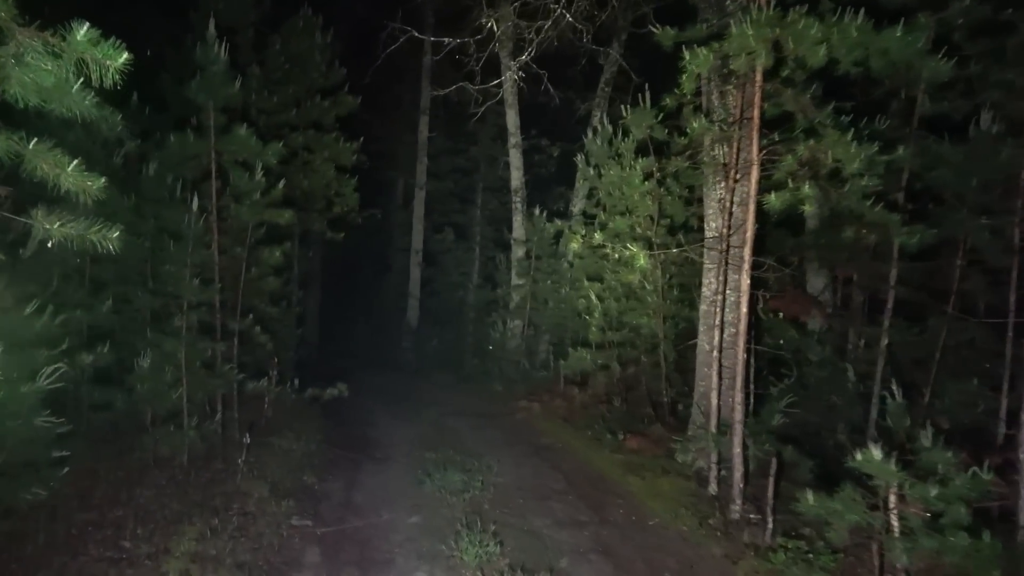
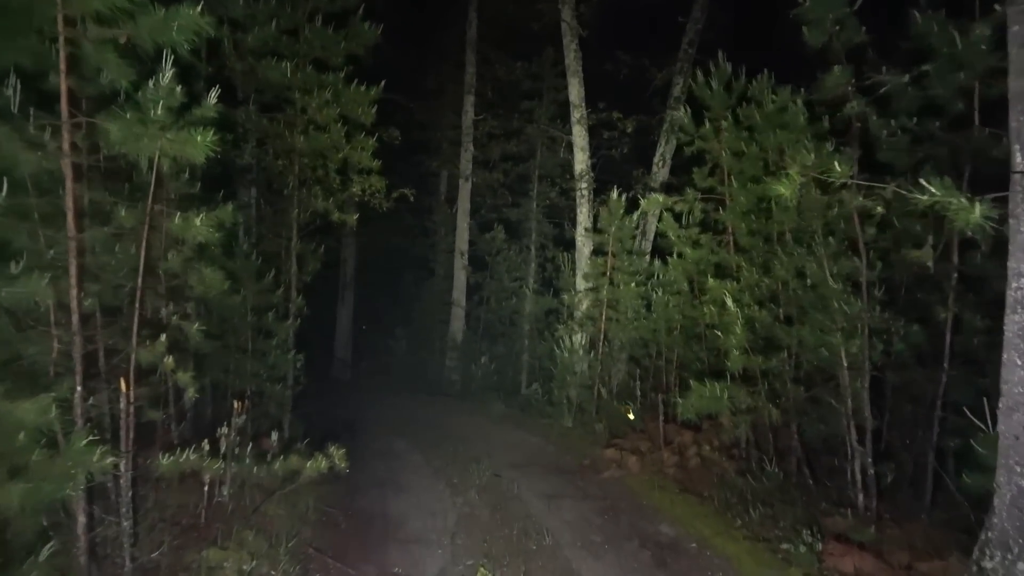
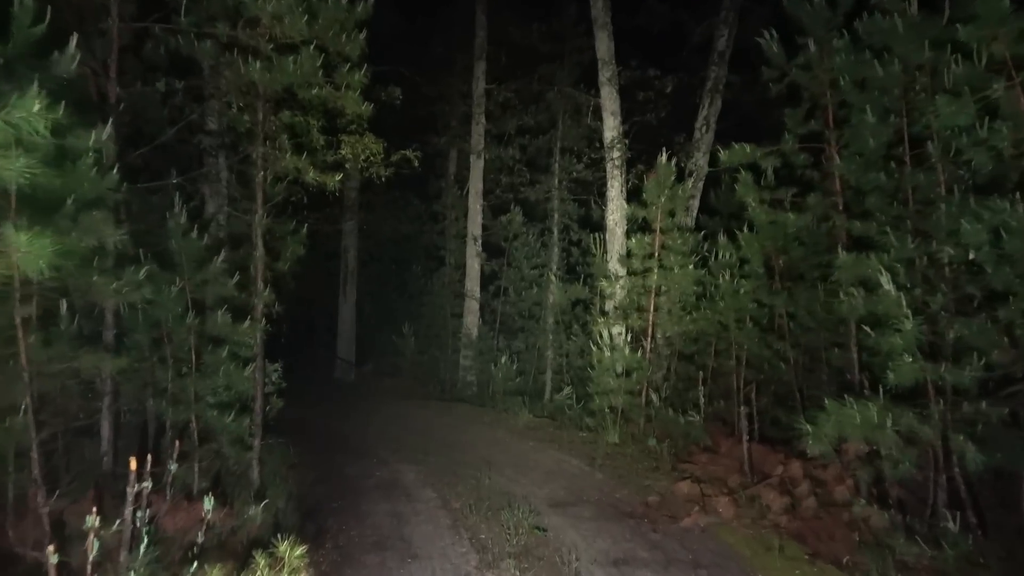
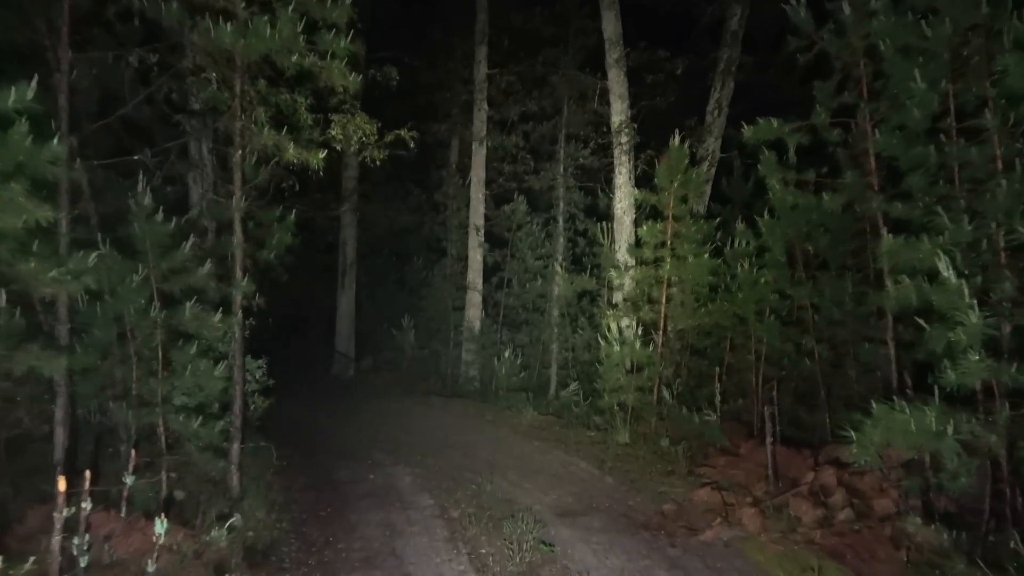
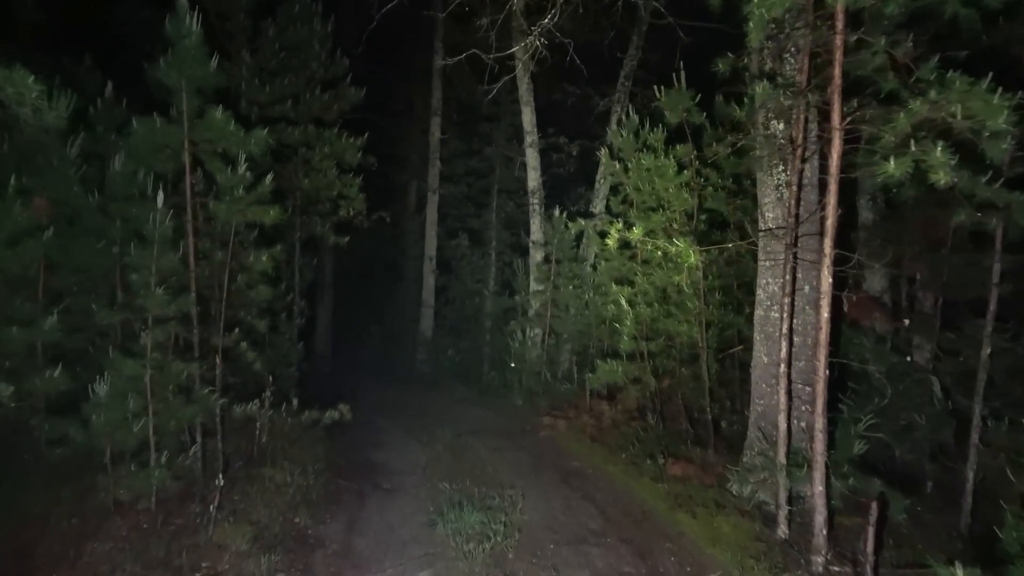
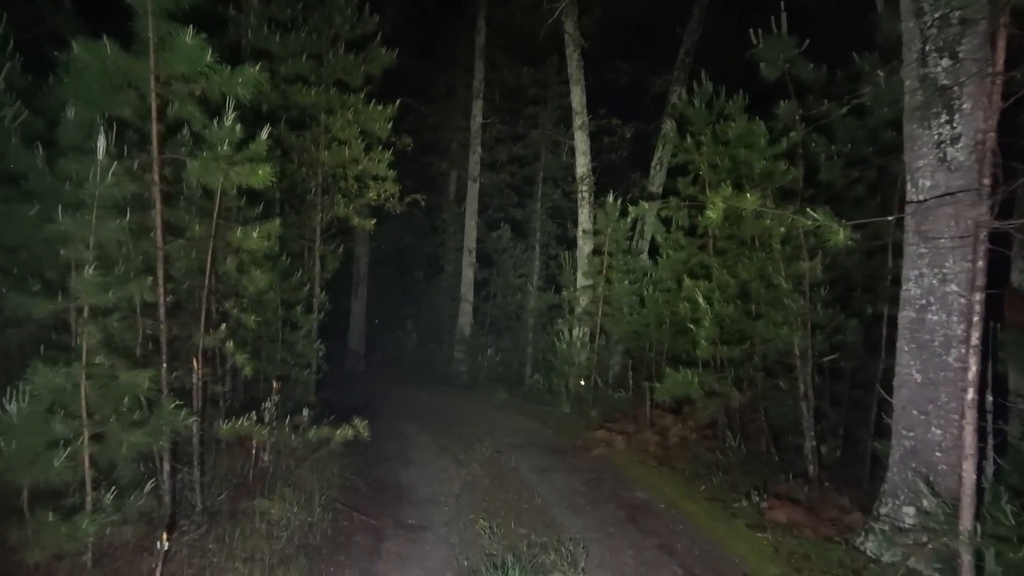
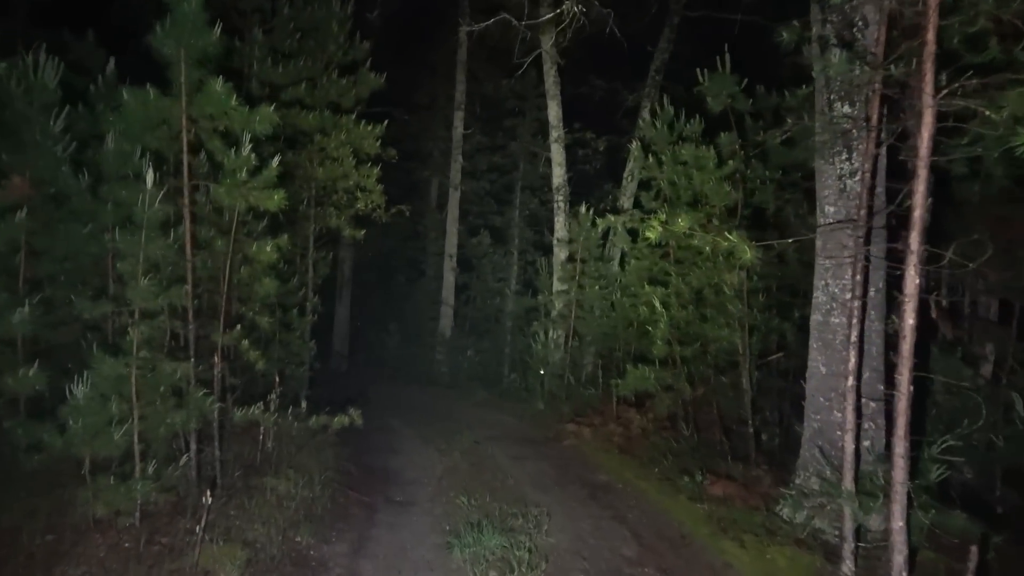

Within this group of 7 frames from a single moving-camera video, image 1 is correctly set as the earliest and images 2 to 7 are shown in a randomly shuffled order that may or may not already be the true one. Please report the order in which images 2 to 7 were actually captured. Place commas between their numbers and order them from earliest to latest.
5, 7, 6, 2, 3, 4
